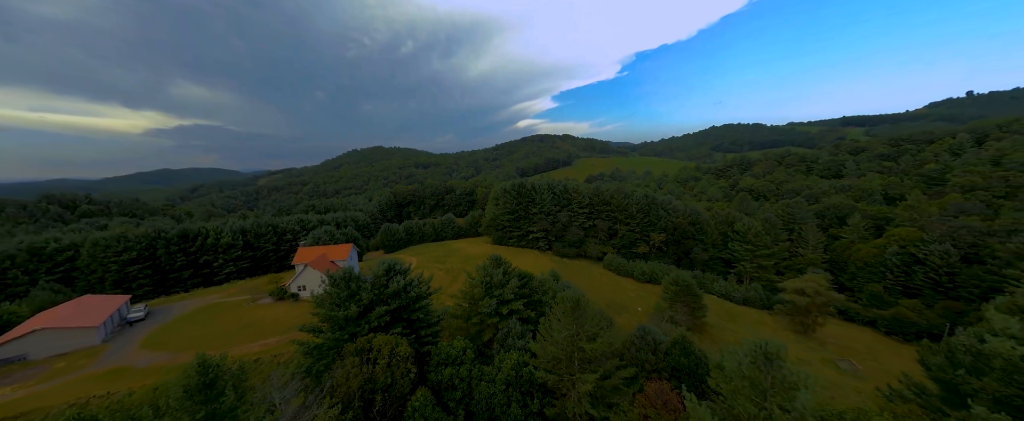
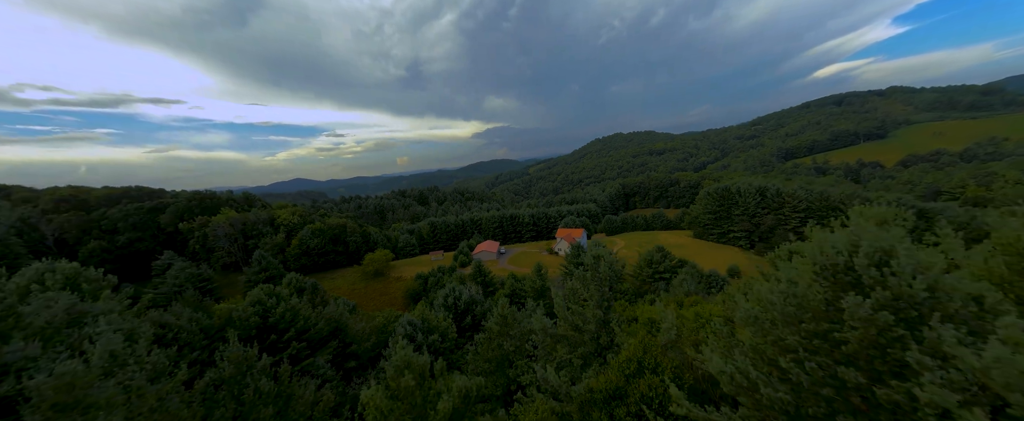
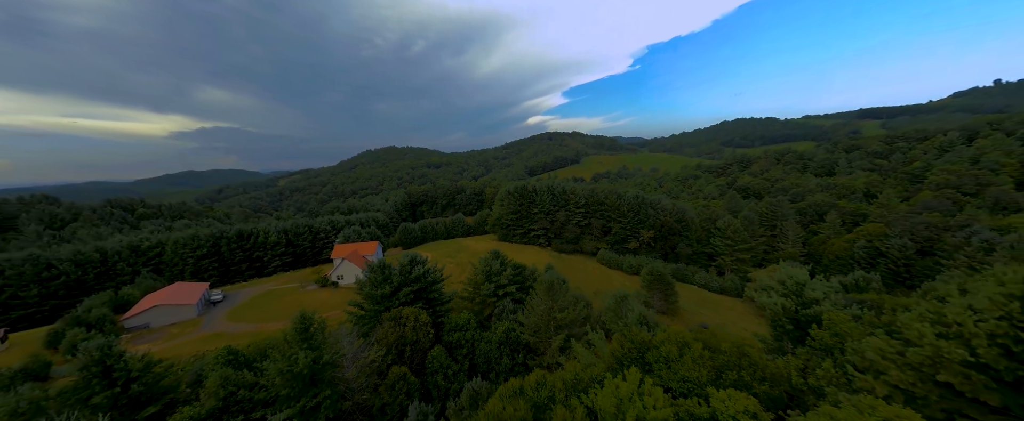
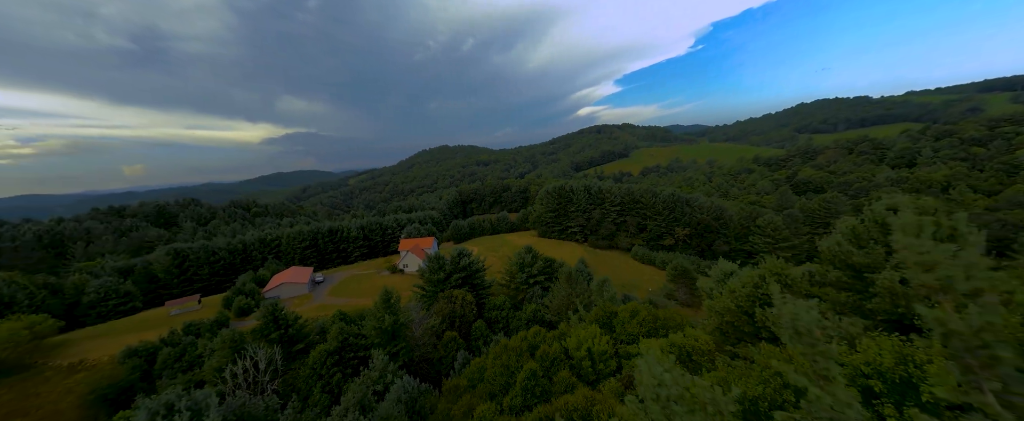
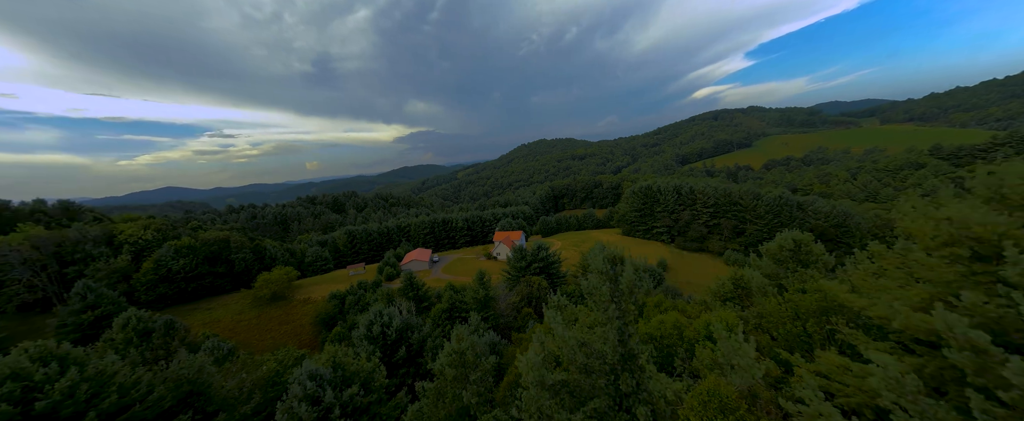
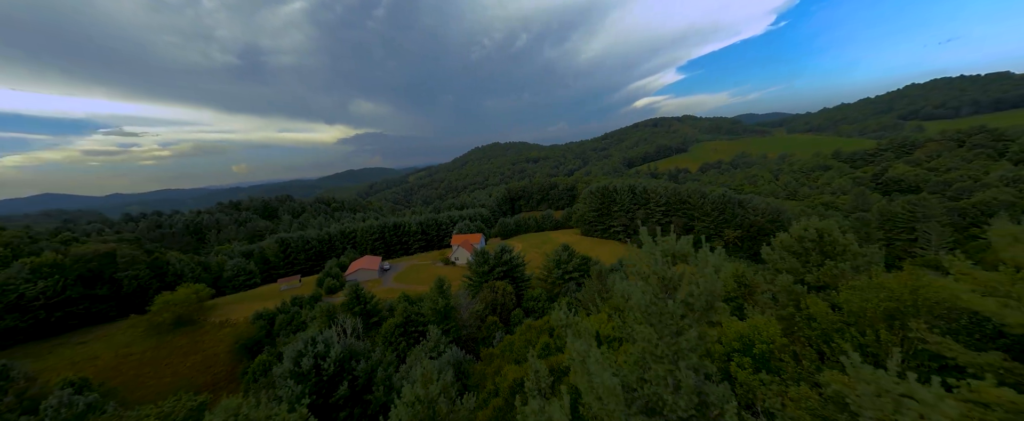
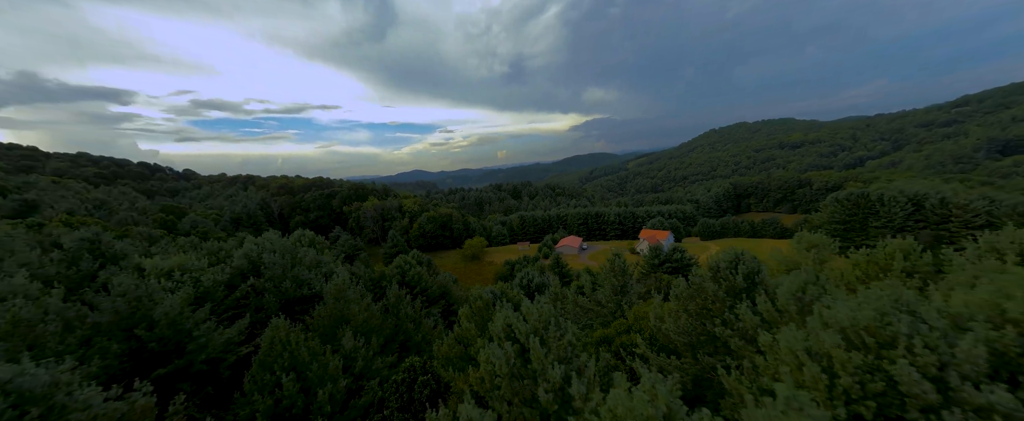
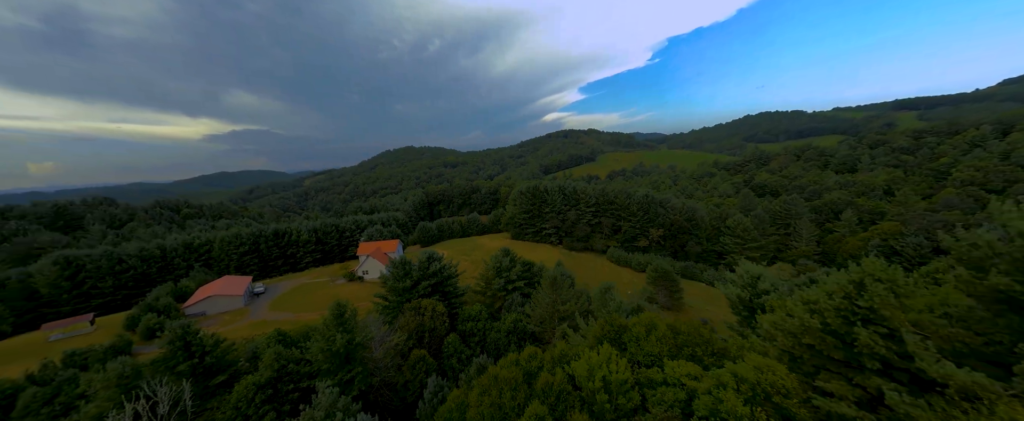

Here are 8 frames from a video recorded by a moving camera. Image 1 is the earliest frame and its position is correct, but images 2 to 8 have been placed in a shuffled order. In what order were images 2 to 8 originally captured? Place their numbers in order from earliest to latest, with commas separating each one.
3, 8, 4, 6, 5, 2, 7
